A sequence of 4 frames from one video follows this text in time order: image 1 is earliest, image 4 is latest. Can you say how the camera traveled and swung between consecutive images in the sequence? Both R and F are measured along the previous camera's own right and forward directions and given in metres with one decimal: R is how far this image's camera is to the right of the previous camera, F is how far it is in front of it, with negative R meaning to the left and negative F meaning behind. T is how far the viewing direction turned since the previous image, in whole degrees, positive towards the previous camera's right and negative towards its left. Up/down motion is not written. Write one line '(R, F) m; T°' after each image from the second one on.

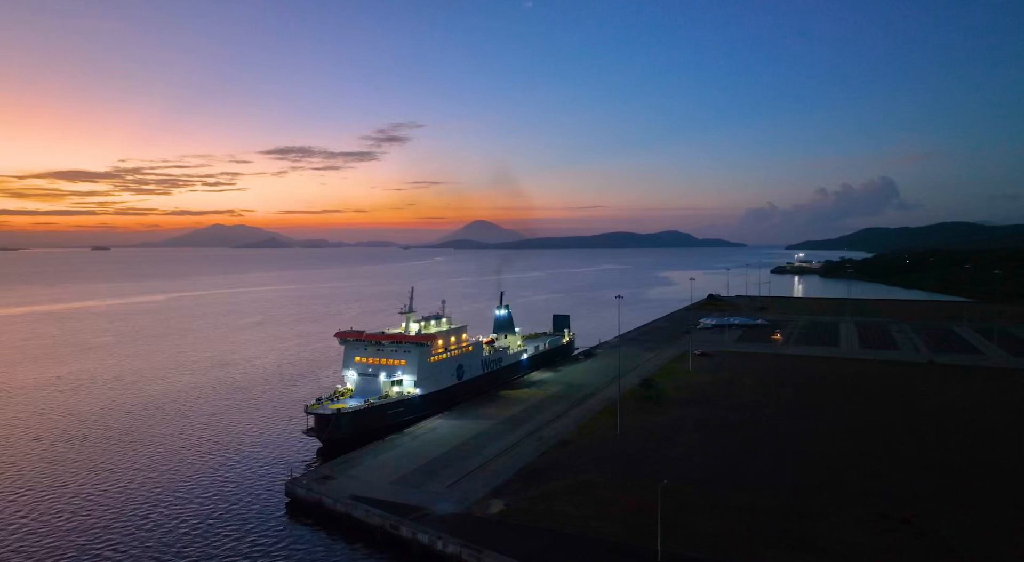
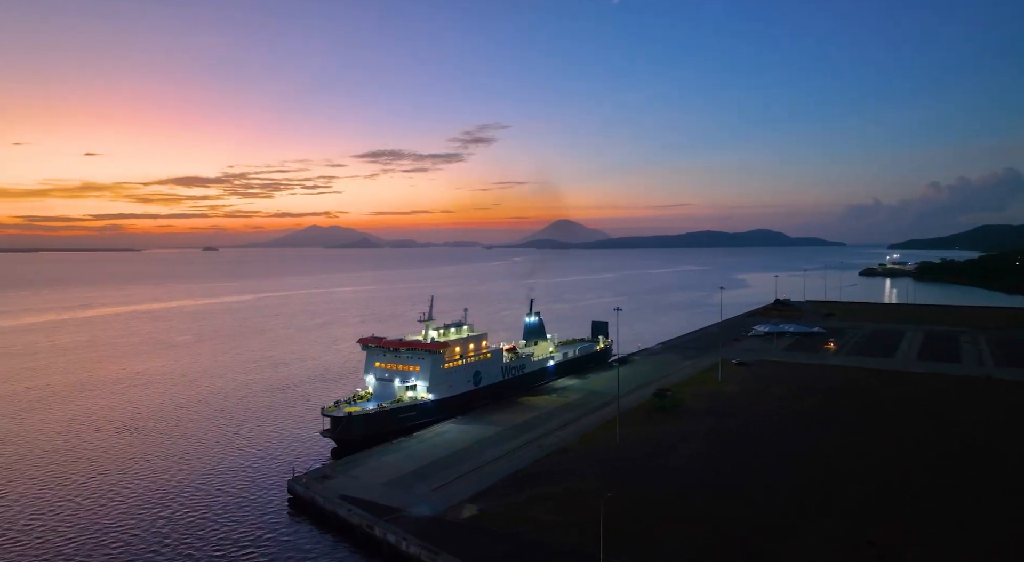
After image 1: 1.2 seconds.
(+4.3, -0.9) m; -8°
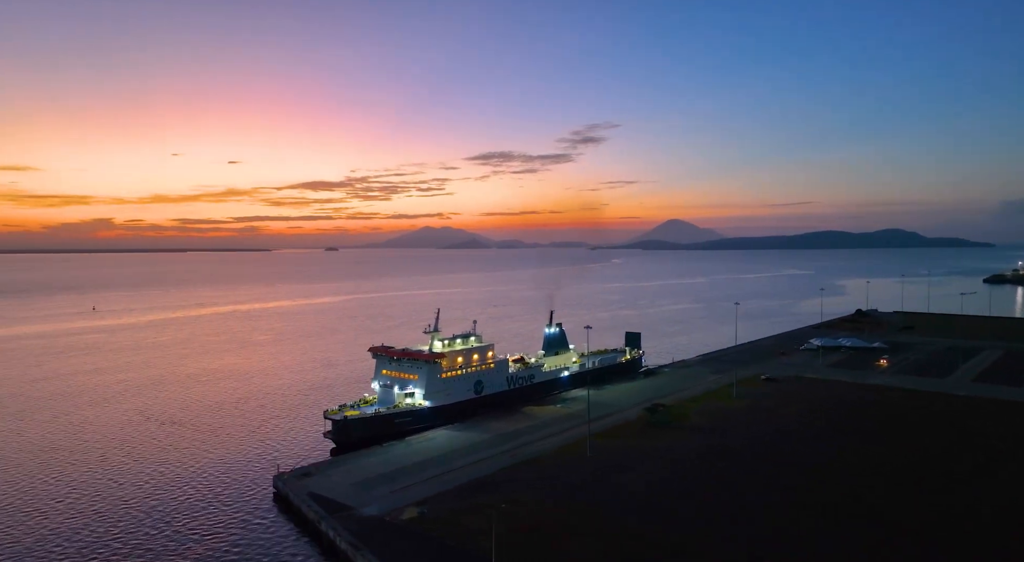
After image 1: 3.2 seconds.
(+7.1, -1.3) m; -10°
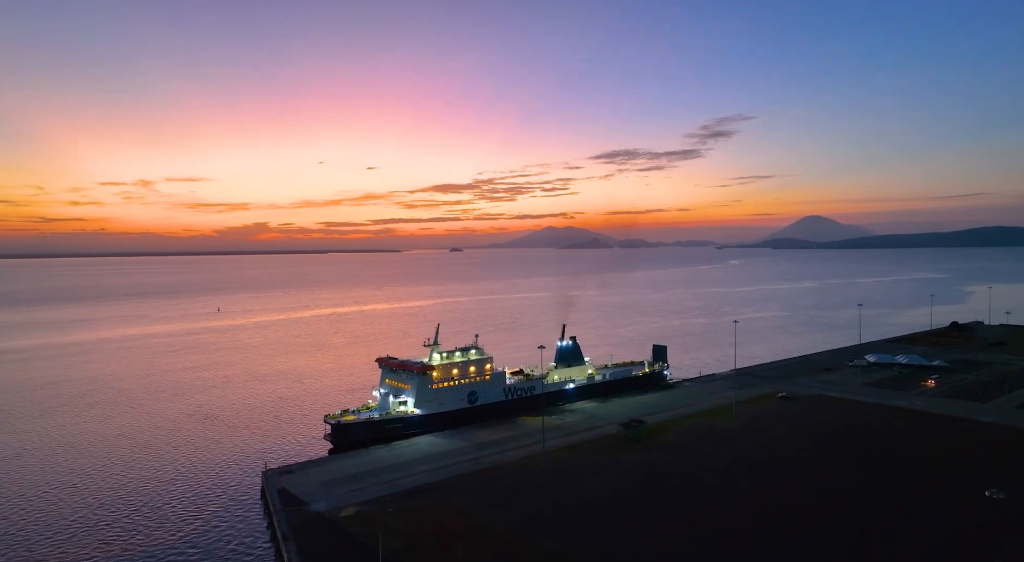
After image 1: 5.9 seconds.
(+9.3, -1.5) m; -11°
